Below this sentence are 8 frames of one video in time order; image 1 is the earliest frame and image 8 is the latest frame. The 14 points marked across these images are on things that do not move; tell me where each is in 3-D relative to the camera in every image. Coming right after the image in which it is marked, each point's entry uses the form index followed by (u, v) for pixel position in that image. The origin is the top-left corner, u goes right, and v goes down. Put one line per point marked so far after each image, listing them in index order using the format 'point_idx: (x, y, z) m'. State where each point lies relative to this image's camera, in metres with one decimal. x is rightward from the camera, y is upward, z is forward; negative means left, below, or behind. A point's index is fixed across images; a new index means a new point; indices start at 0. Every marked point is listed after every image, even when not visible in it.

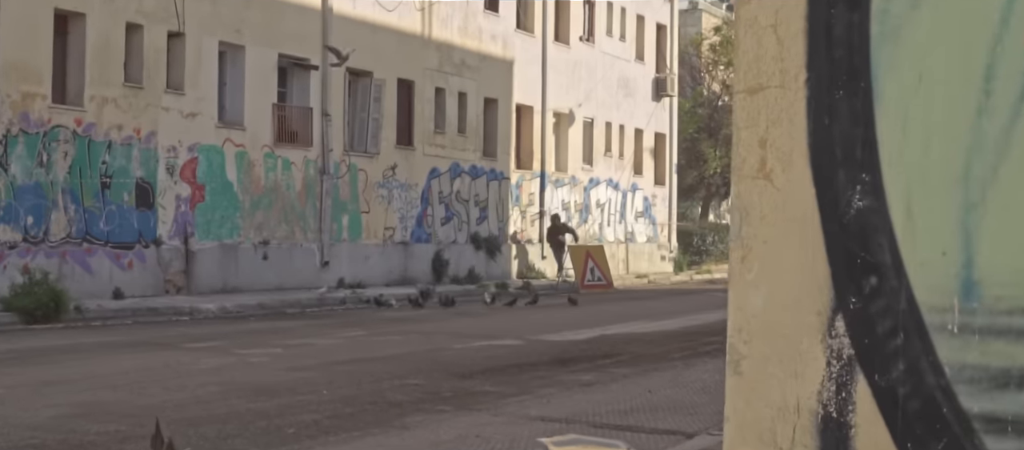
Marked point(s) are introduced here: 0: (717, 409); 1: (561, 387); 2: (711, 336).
0: (+1.6, -1.4, +10.2) m
1: (+0.4, -1.4, +11.2) m
2: (+2.6, -1.5, +17.5) m
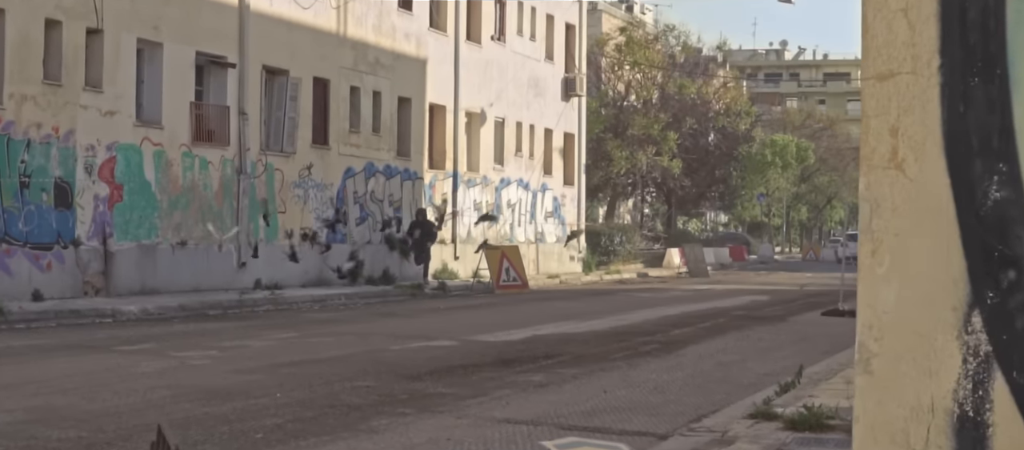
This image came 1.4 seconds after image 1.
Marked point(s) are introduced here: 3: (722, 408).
0: (+1.2, -1.4, +10.2) m
1: (0.0, -1.4, +11.1) m
2: (+1.7, -1.5, +17.6) m
3: (+1.6, -1.4, +10.3) m
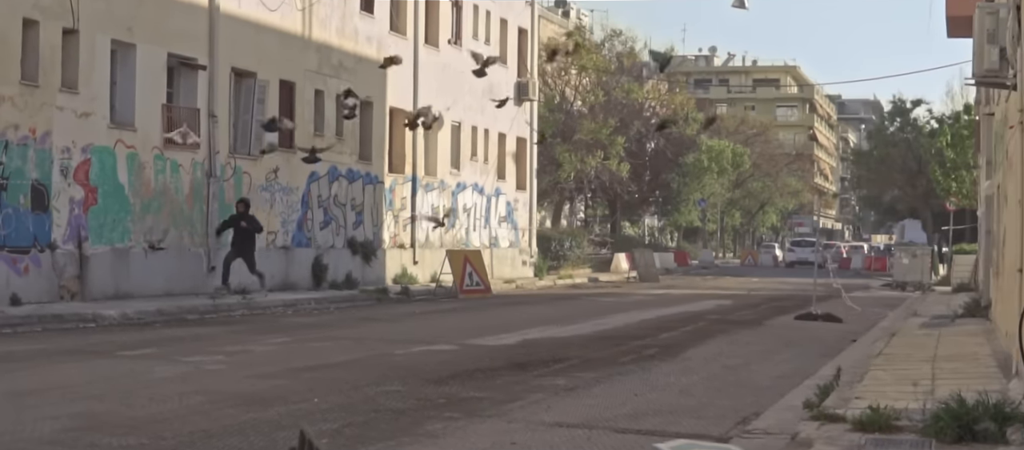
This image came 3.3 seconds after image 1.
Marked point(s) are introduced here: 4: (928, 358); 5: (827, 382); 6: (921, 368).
0: (+1.5, -1.4, +10.2) m
1: (+0.3, -1.4, +11.1) m
2: (+1.6, -1.5, +17.7) m
3: (+1.9, -1.5, +10.3) m
4: (+4.4, -1.4, +13.9) m
5: (+2.7, -1.3, +11.2) m
6: (+3.9, -1.4, +12.7) m
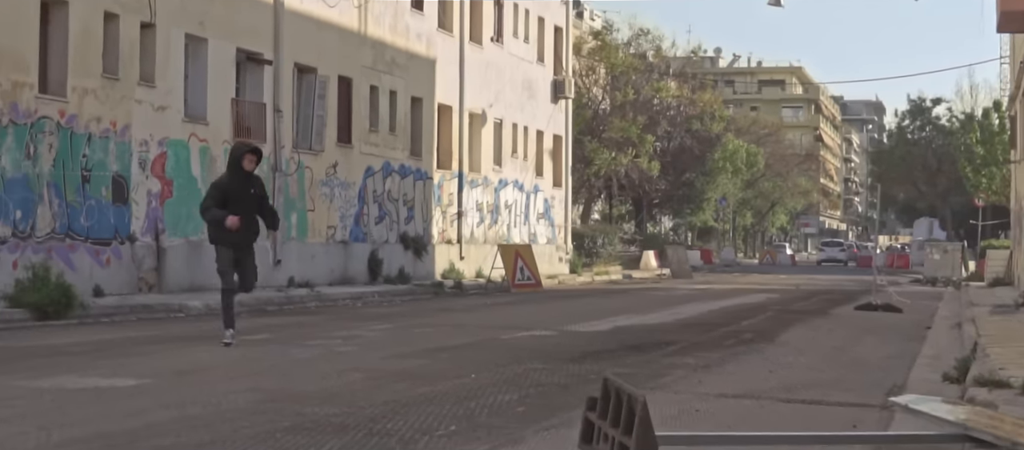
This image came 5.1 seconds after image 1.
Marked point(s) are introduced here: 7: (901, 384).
0: (+2.7, -1.3, +10.4) m
1: (+1.5, -1.2, +11.3) m
2: (+2.8, -1.4, +17.8) m
3: (+3.1, -1.3, +10.5) m
4: (+5.6, -1.2, +14.1) m
5: (+3.8, -1.2, +11.4) m
6: (+5.1, -1.2, +12.8) m
7: (+3.1, -1.3, +10.5) m
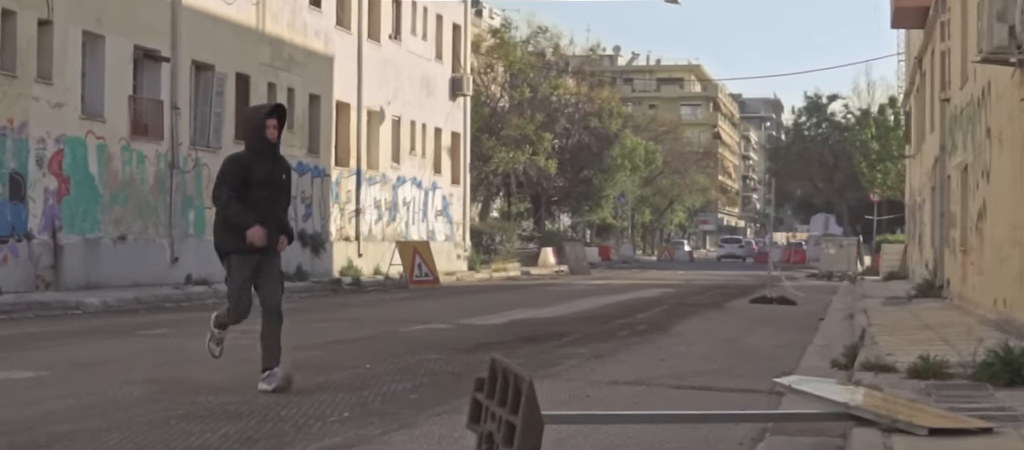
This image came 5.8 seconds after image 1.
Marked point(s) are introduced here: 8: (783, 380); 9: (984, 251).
0: (+1.9, -1.2, +10.8) m
1: (+0.6, -1.2, +11.6) m
2: (+1.5, -1.3, +18.2) m
3: (+2.3, -1.2, +10.9) m
4: (+4.5, -1.1, +14.7) m
5: (+2.9, -1.1, +11.9) m
6: (+4.1, -1.1, +13.4) m
7: (+2.2, -1.2, +11.0) m
8: (+1.5, -0.9, +7.5) m
9: (+5.5, -0.3, +15.3) m
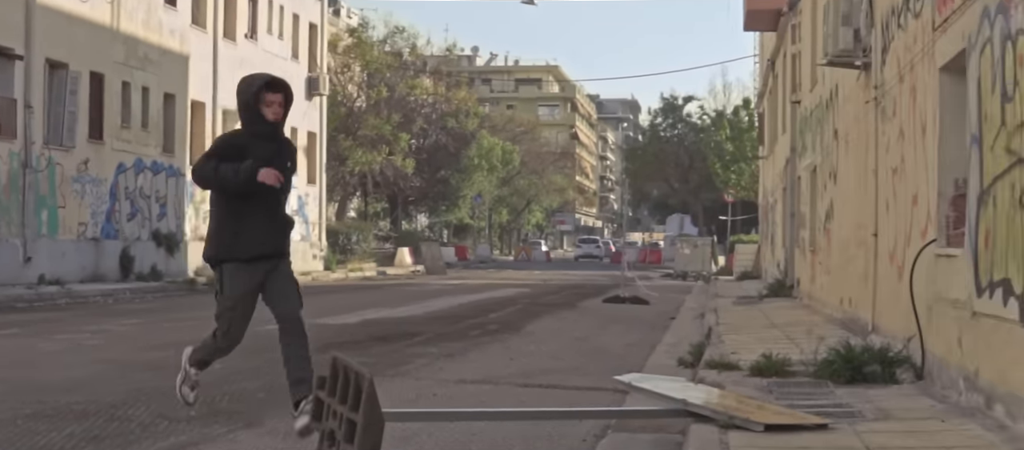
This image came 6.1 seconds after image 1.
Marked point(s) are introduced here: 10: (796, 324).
0: (+0.7, -1.2, +11.1) m
1: (-0.7, -1.2, +11.7) m
2: (-0.4, -1.3, +18.4) m
3: (+1.1, -1.2, +11.2) m
4: (+2.9, -1.1, +15.2) m
5: (+1.7, -1.1, +12.3) m
6: (+2.6, -1.1, +13.9) m
7: (+1.0, -1.2, +11.3) m
8: (+0.7, -0.9, +7.8) m
9: (+3.8, -0.3, +15.9) m
10: (+3.2, -1.1, +15.0) m
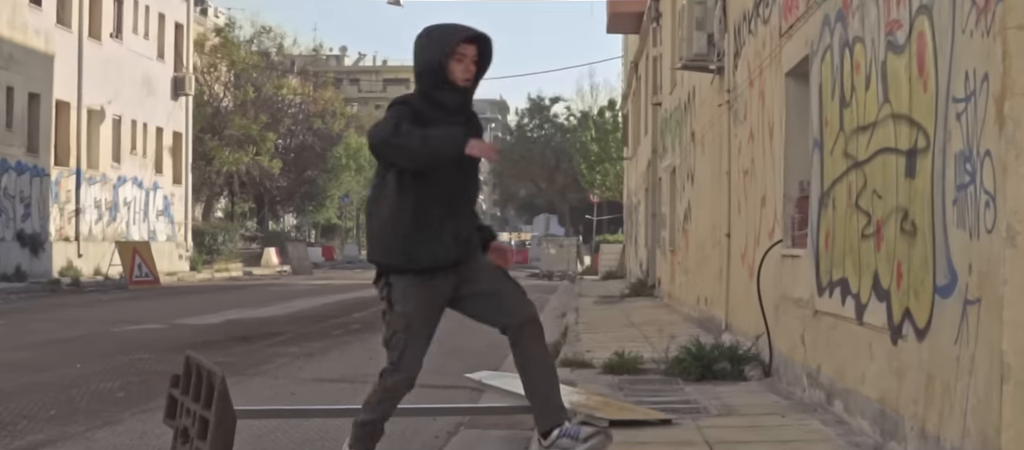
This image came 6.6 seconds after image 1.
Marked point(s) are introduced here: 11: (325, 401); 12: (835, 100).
0: (-0.4, -1.2, +11.3) m
1: (-1.9, -1.2, +11.8) m
2: (-2.3, -1.3, +18.5) m
3: (-0.1, -1.2, +11.5) m
4: (+1.4, -1.2, +15.6) m
5: (+0.4, -1.1, +12.6) m
6: (+1.2, -1.1, +14.3) m
7: (-0.1, -1.2, +11.5) m
8: (-0.2, -0.9, +8.0) m
9: (+2.2, -0.3, +16.4) m
10: (+1.6, -1.1, +15.4) m
11: (-1.2, -1.2, +8.7) m
12: (+2.2, +0.9, +9.2) m
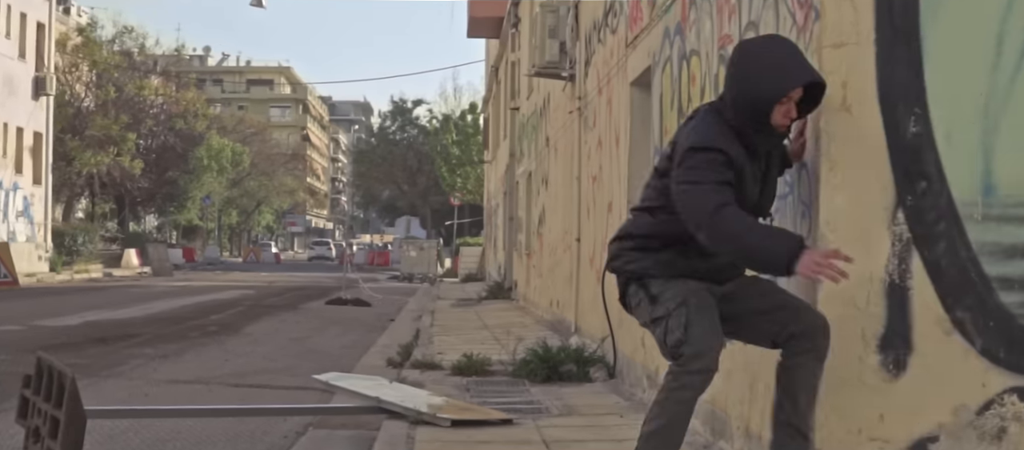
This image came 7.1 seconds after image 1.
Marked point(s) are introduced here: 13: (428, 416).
0: (-1.7, -1.3, +11.6) m
1: (-3.2, -1.2, +12.0) m
2: (-4.2, -1.3, +18.6) m
3: (-1.4, -1.3, +11.8) m
4: (-0.3, -1.2, +16.1) m
5: (-1.0, -1.2, +12.9) m
6: (-0.4, -1.2, +14.7) m
7: (-1.4, -1.3, +11.9) m
8: (-1.1, -1.0, +8.4) m
9: (+0.4, -0.4, +17.0) m
10: (0.0, -1.2, +15.9) m
11: (-2.2, -1.2, +8.9) m
12: (+1.2, +0.8, +9.8) m
13: (-0.5, -1.1, +7.7) m
